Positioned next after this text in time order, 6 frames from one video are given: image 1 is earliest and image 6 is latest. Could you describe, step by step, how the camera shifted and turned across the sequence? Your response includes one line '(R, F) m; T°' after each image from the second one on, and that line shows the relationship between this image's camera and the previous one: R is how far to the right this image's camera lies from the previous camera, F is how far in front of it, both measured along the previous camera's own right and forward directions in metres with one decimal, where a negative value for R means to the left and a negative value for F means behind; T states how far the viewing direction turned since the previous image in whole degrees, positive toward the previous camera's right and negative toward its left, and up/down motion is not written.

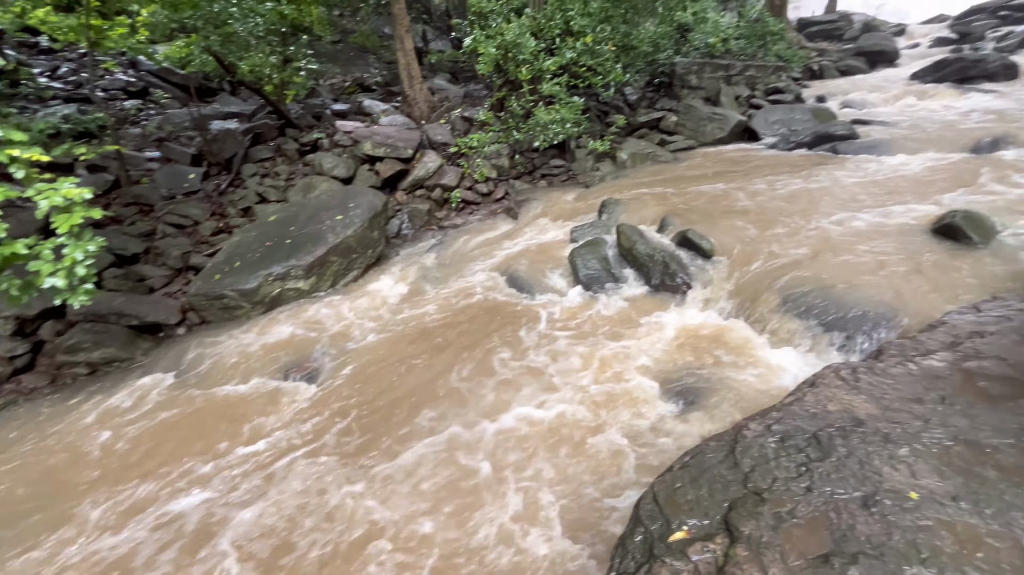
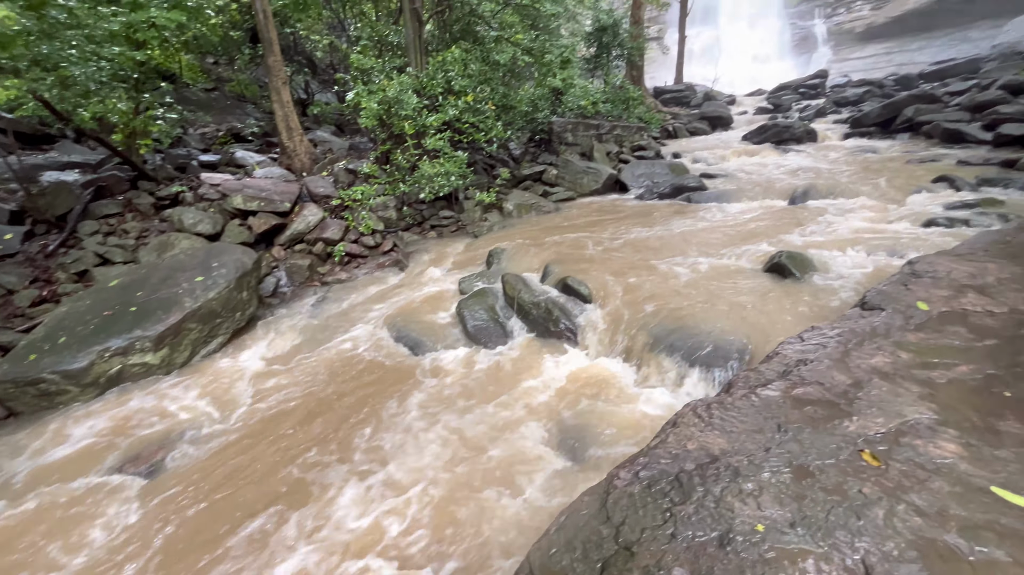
(+0.1, 0.0) m; +12°
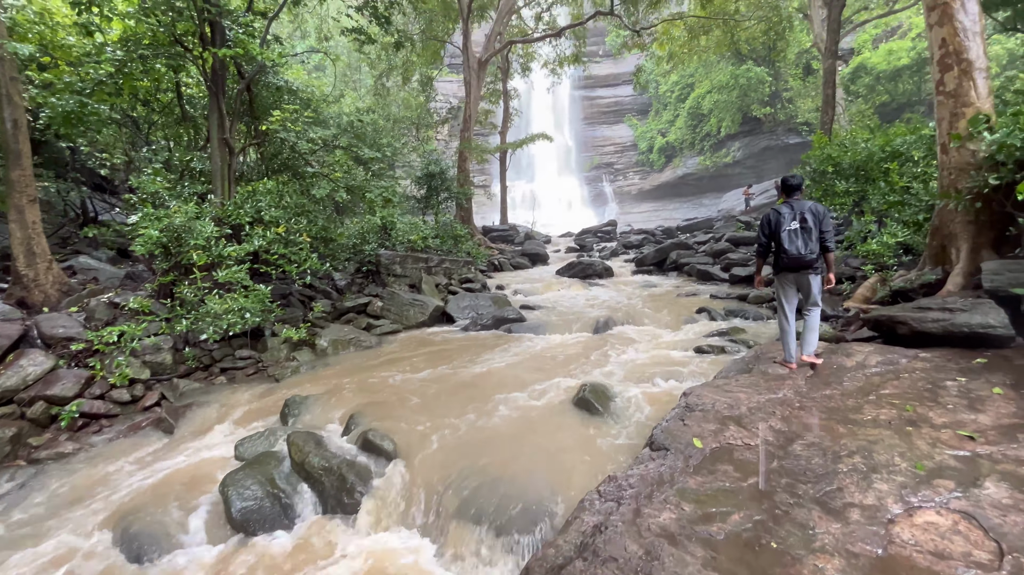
(+0.4, +0.2) m; +20°
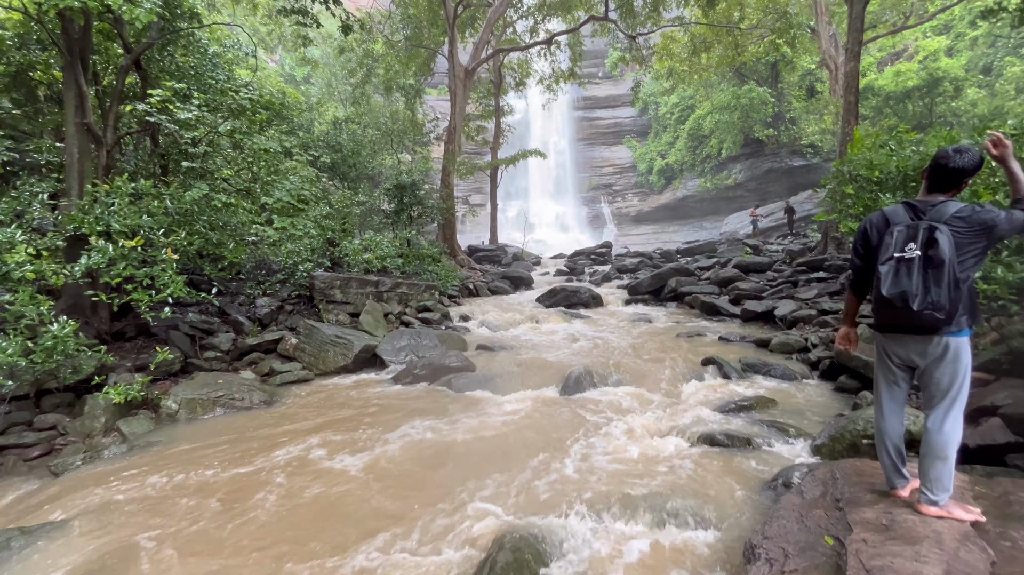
(+0.7, +2.0) m; 0°
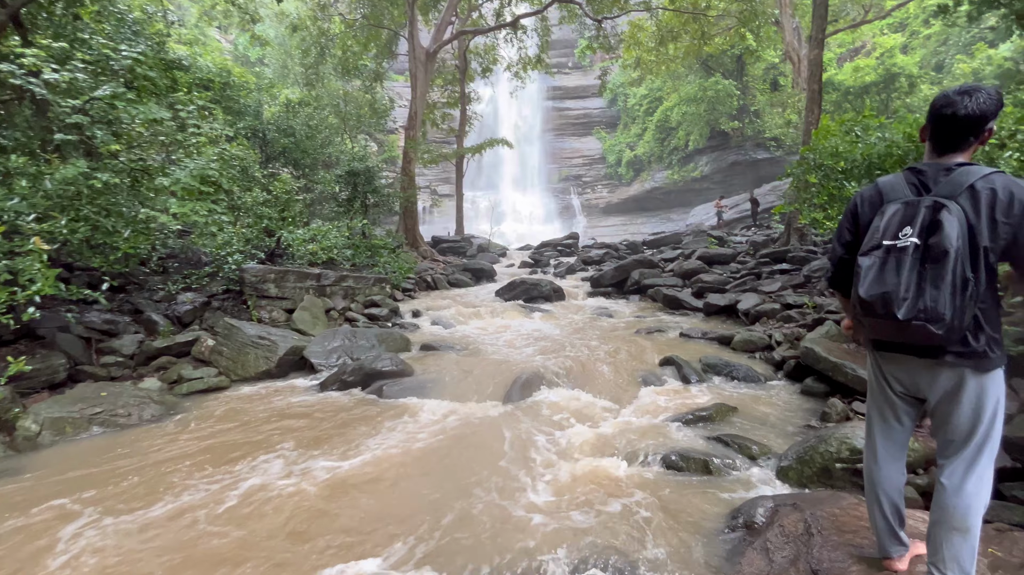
(+0.4, +0.6) m; +3°
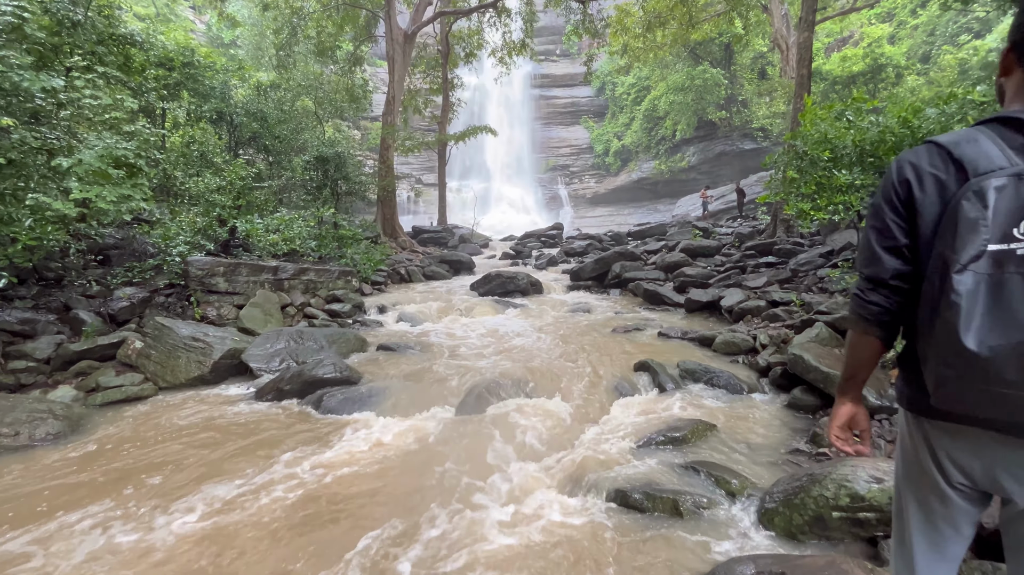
(+0.3, +0.6) m; +1°
